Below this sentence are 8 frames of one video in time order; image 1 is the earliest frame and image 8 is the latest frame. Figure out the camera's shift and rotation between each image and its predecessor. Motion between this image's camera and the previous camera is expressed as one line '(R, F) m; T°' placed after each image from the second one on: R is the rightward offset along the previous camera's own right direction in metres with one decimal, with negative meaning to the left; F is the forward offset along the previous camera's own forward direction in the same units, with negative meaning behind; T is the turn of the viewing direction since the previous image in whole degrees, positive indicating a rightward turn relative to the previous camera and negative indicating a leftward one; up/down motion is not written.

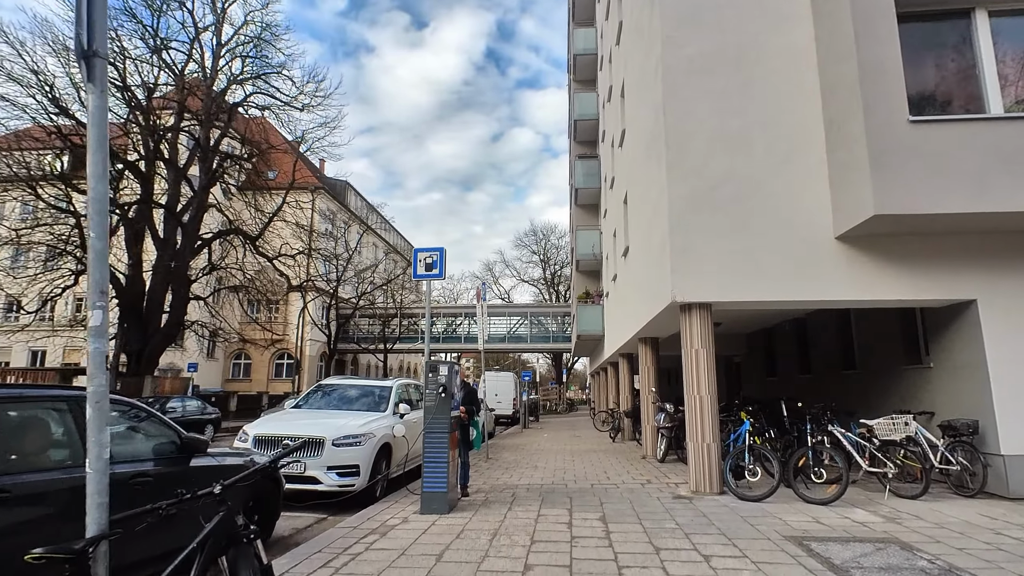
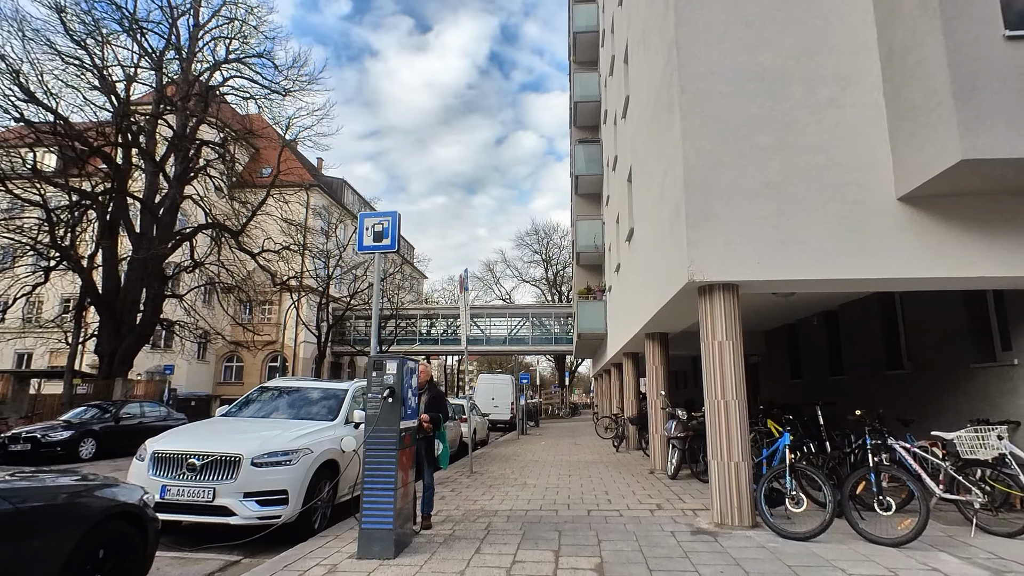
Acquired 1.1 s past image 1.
(+0.3, +1.6) m; 0°
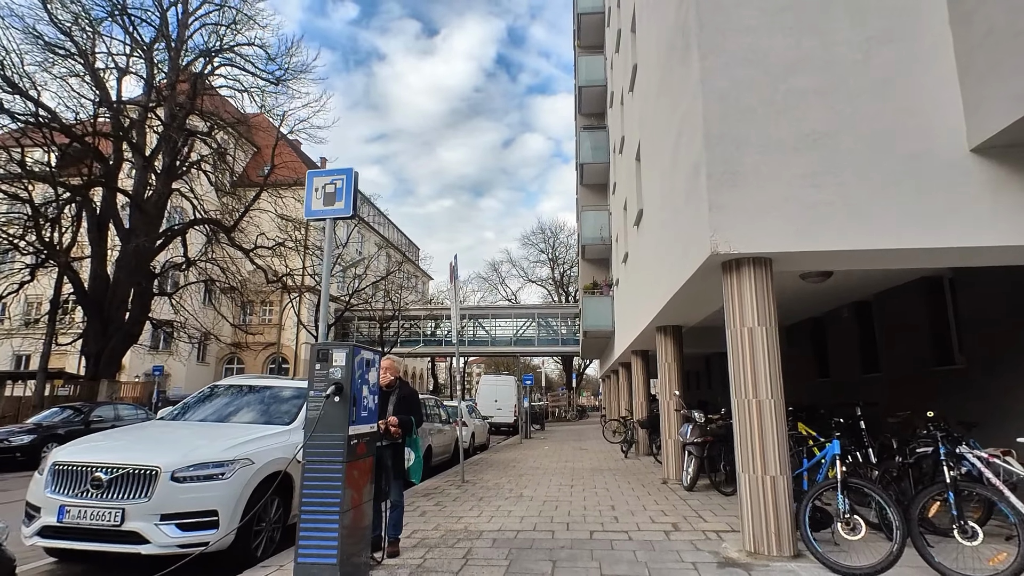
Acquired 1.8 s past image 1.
(+0.2, +1.1) m; -1°
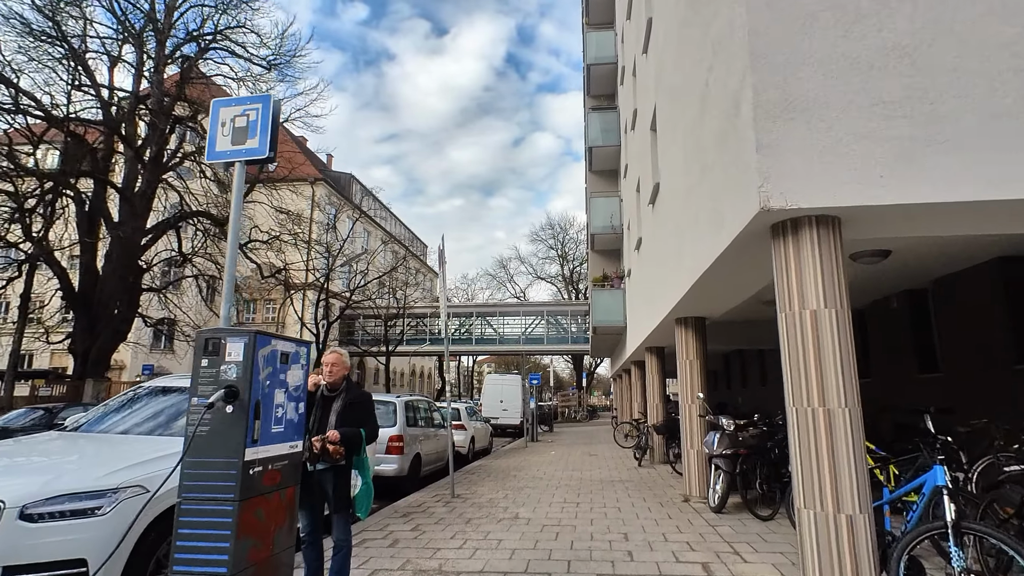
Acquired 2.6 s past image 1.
(+0.2, +1.3) m; -1°
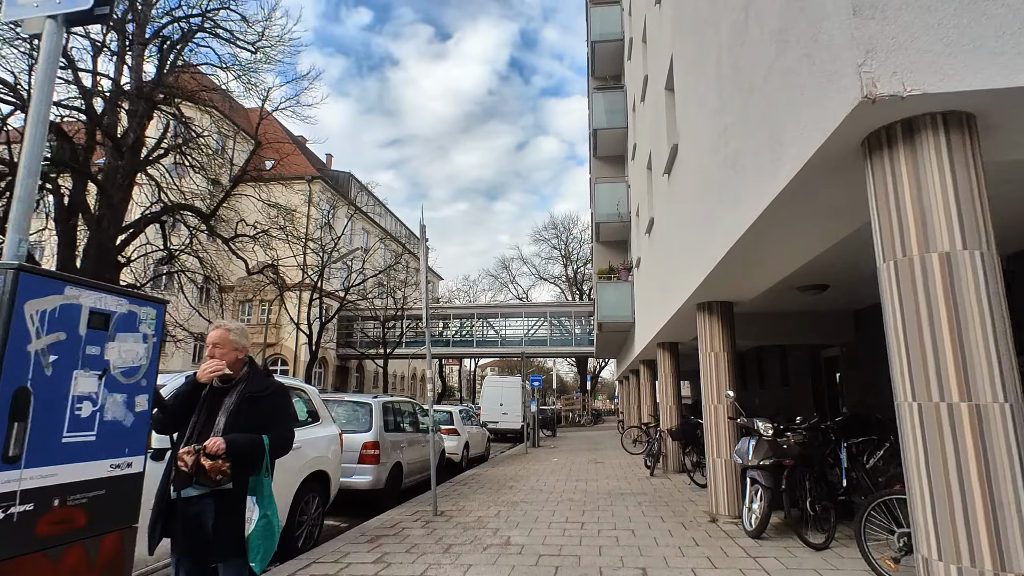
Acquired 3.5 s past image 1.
(+0.1, +1.3) m; 0°
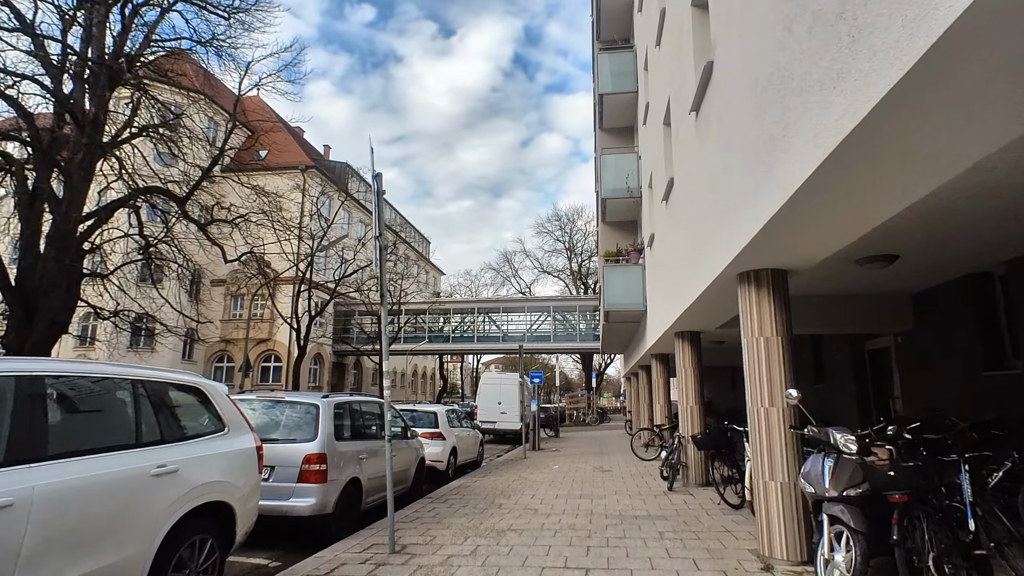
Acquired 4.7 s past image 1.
(+0.2, +1.8) m; 0°
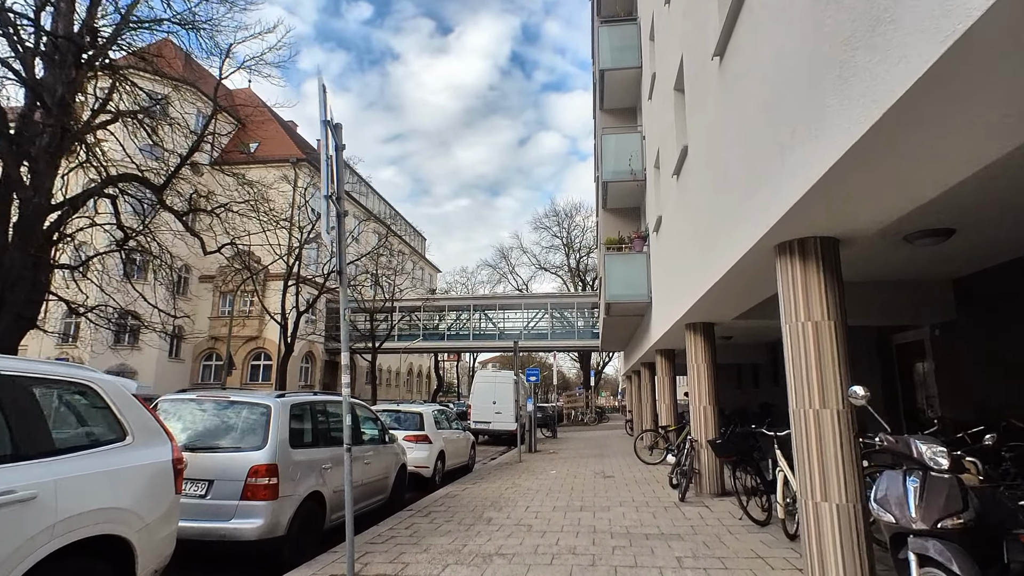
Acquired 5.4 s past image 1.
(+0.1, +1.0) m; 0°
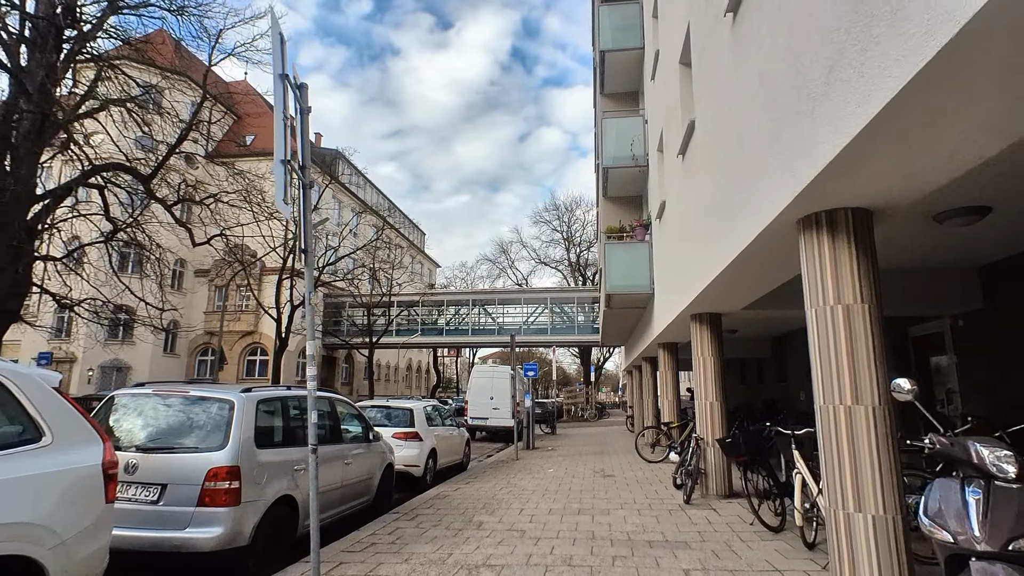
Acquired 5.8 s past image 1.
(+0.1, +0.5) m; 0°
